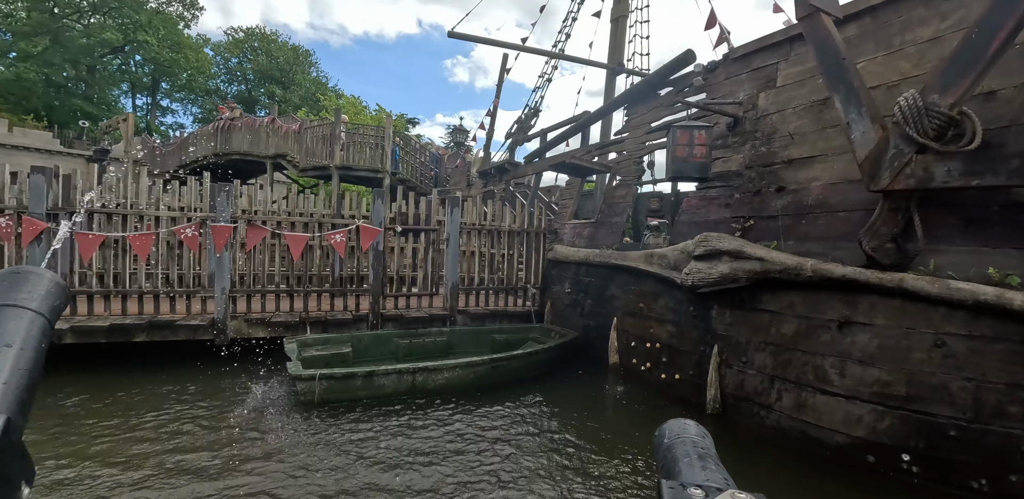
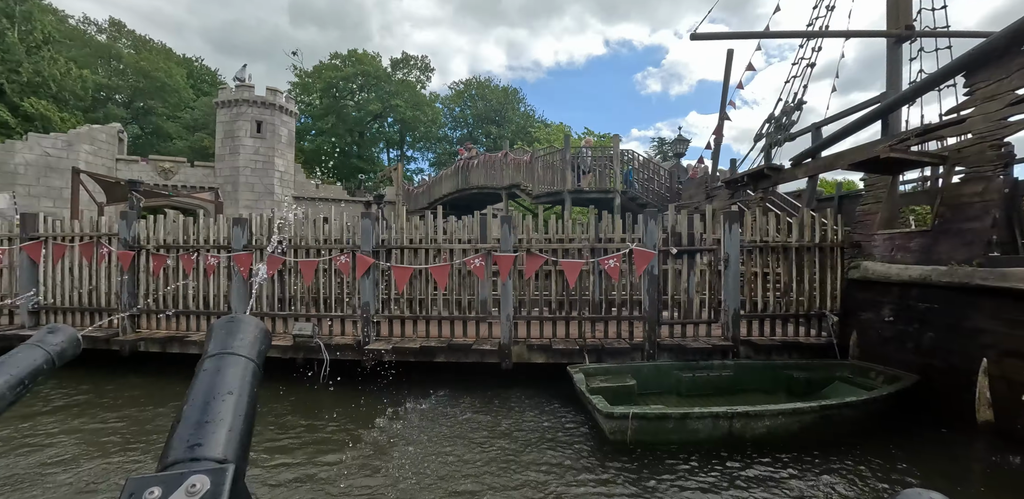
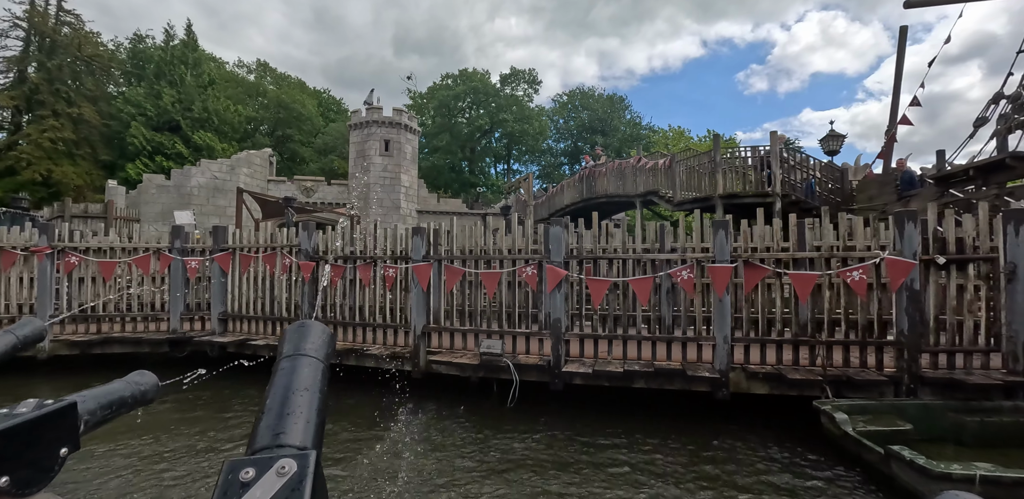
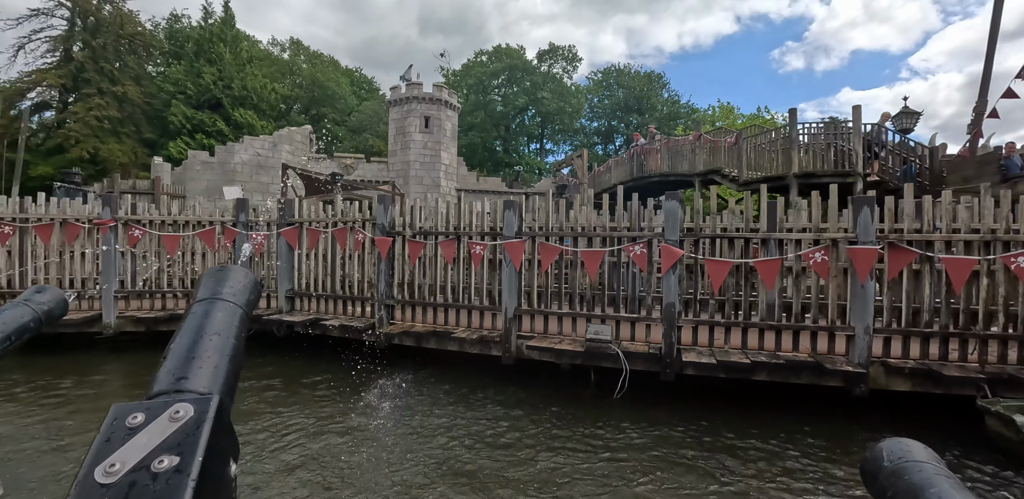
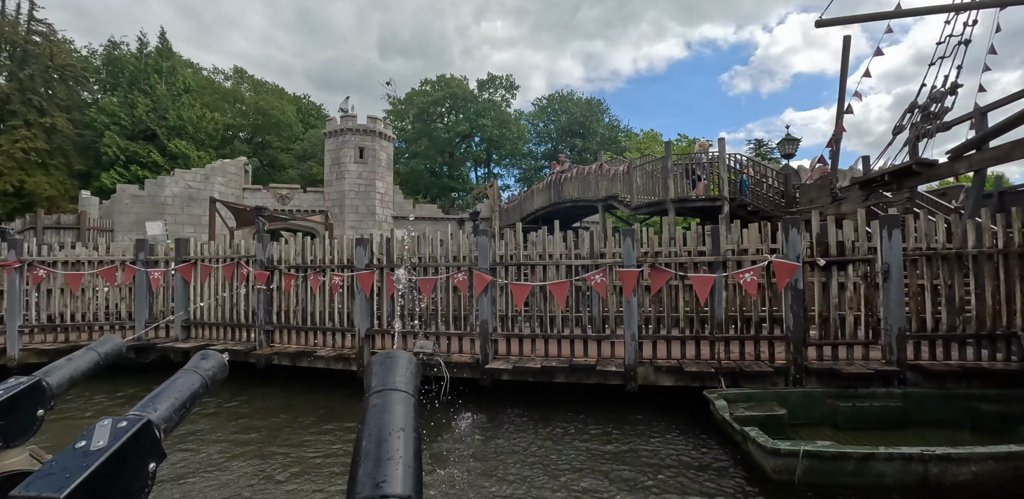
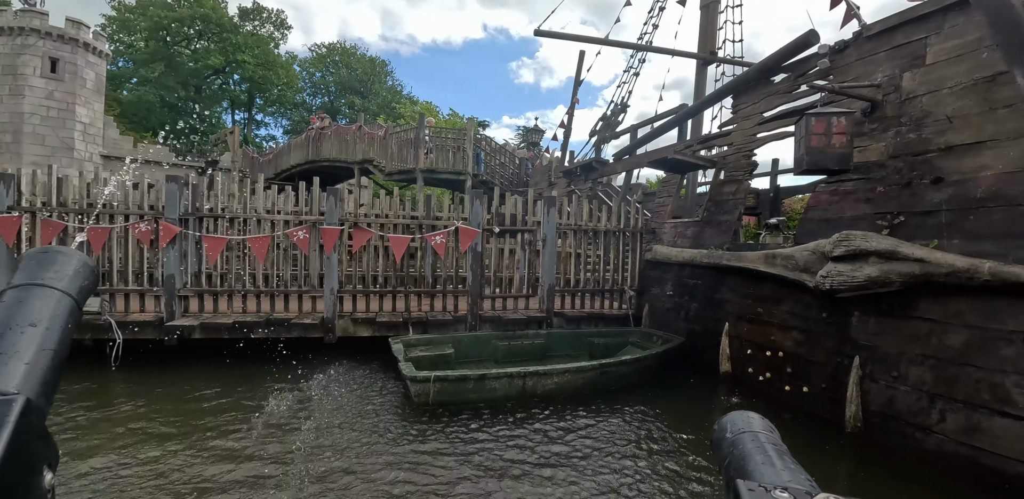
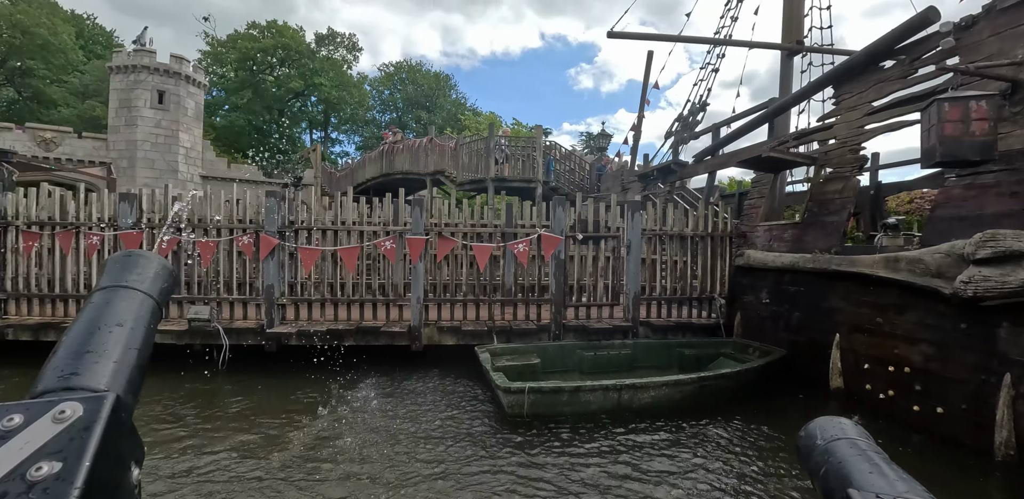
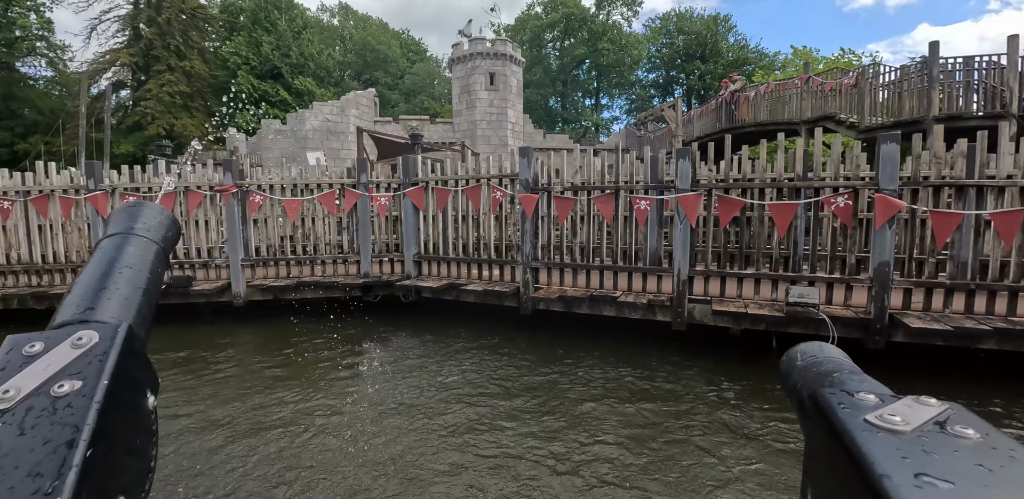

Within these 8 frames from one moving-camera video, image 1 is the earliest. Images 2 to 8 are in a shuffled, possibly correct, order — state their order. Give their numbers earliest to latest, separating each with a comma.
6, 7, 2, 5, 3, 4, 8
